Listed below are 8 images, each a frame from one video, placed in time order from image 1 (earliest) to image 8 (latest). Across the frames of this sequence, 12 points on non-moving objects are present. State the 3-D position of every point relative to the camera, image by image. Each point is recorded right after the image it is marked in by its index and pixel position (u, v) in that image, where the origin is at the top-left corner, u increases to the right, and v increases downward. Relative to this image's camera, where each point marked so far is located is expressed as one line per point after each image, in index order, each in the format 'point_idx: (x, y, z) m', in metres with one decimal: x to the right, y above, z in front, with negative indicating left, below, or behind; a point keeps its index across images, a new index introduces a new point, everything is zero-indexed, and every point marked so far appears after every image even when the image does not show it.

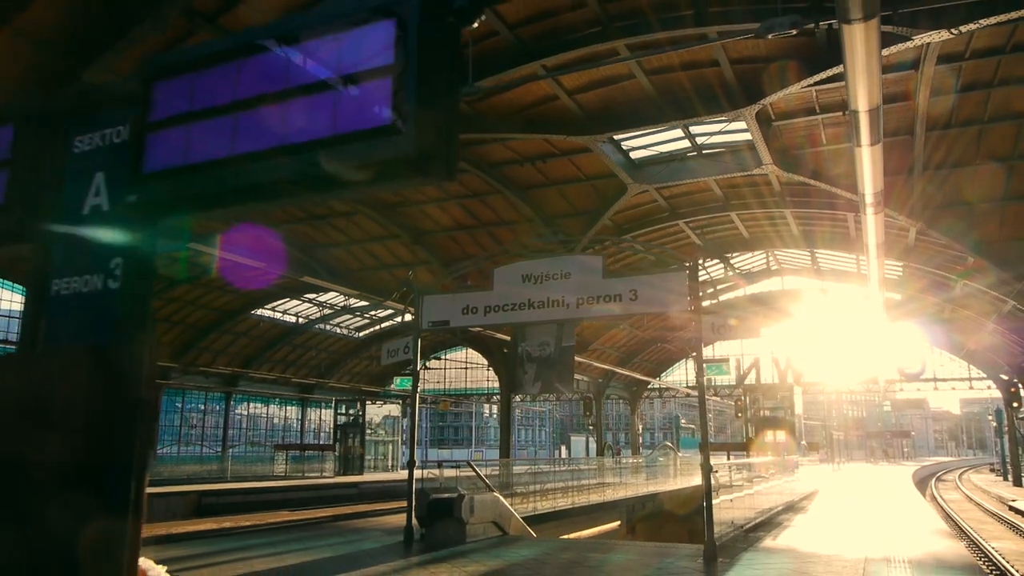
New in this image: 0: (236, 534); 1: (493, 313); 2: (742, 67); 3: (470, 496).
0: (-5.2, -4.8, +14.0) m
1: (-0.3, -0.4, +10.8) m
2: (+4.7, +4.5, +14.8) m
3: (-0.5, -3.6, +12.5) m
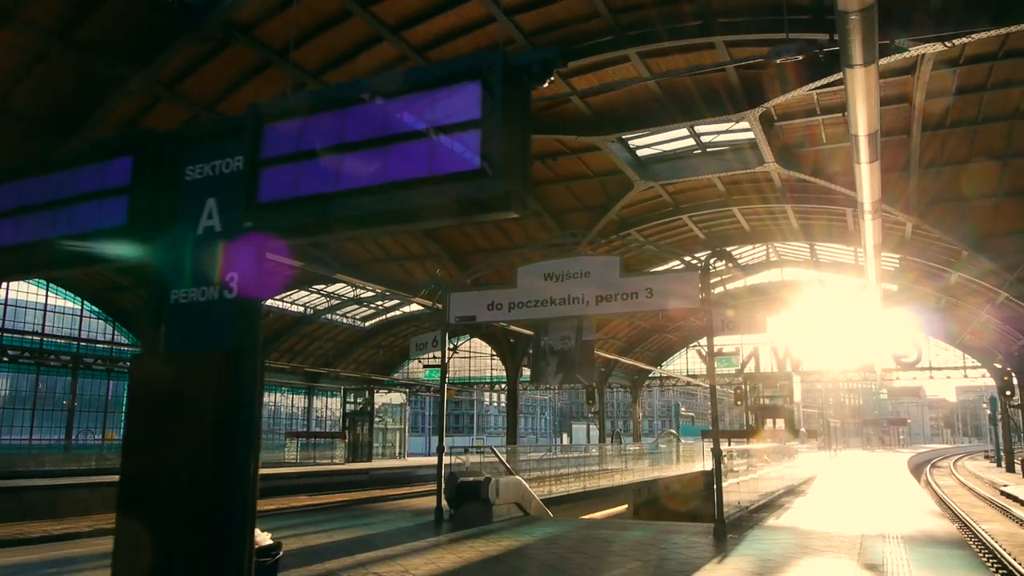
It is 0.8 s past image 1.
0: (-4.9, -4.8, +14.8) m
1: (+0.1, -0.3, +11.6) m
2: (+5.0, +4.7, +15.5) m
3: (-0.1, -3.5, +13.4) m
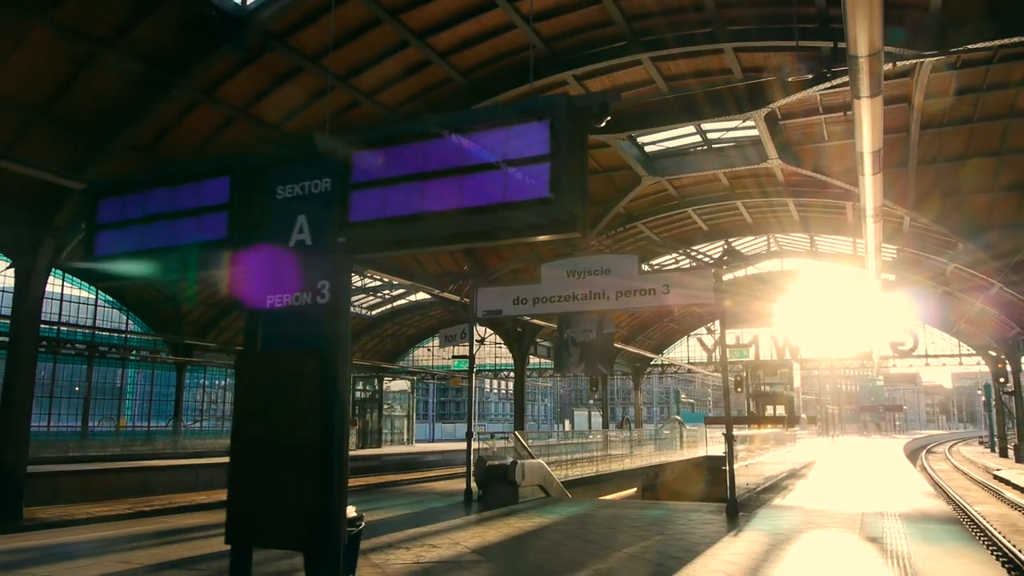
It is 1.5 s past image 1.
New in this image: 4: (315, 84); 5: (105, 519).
0: (-4.5, -4.6, +15.6) m
1: (+0.5, -0.3, +12.3) m
2: (+5.4, +4.8, +16.2) m
3: (+0.3, -3.4, +14.2) m
4: (-4.0, +4.2, +14.9) m
5: (-7.9, -4.5, +14.1) m
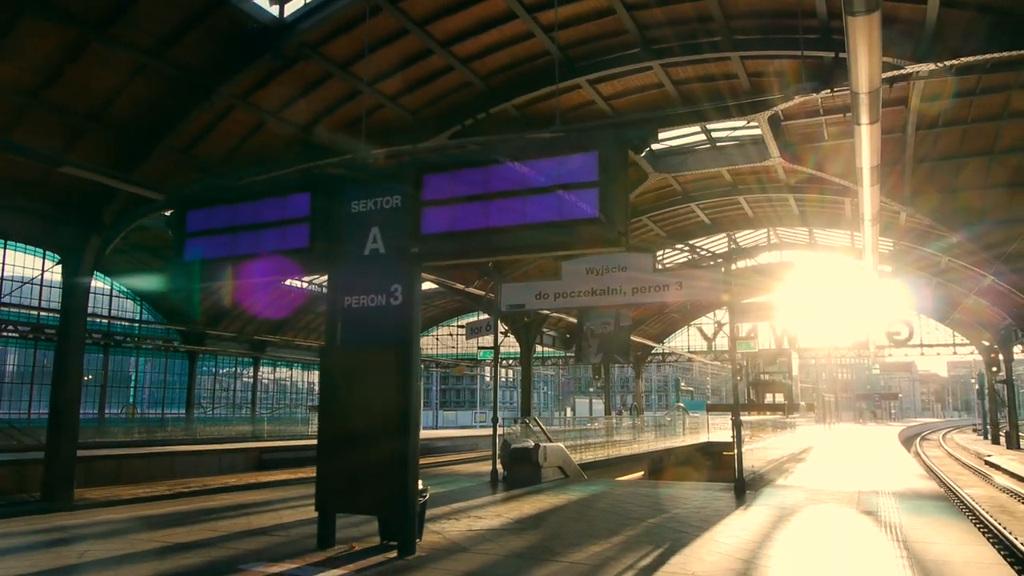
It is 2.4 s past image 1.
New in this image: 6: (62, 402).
0: (-4.1, -4.5, +16.6) m
1: (+0.9, -0.2, +13.2) m
2: (+5.8, +4.9, +17.1) m
3: (+0.7, -3.3, +15.1) m
4: (-3.6, +4.3, +15.7) m
5: (-7.5, -4.4, +15.0) m
6: (-9.0, -2.2, +14.5) m
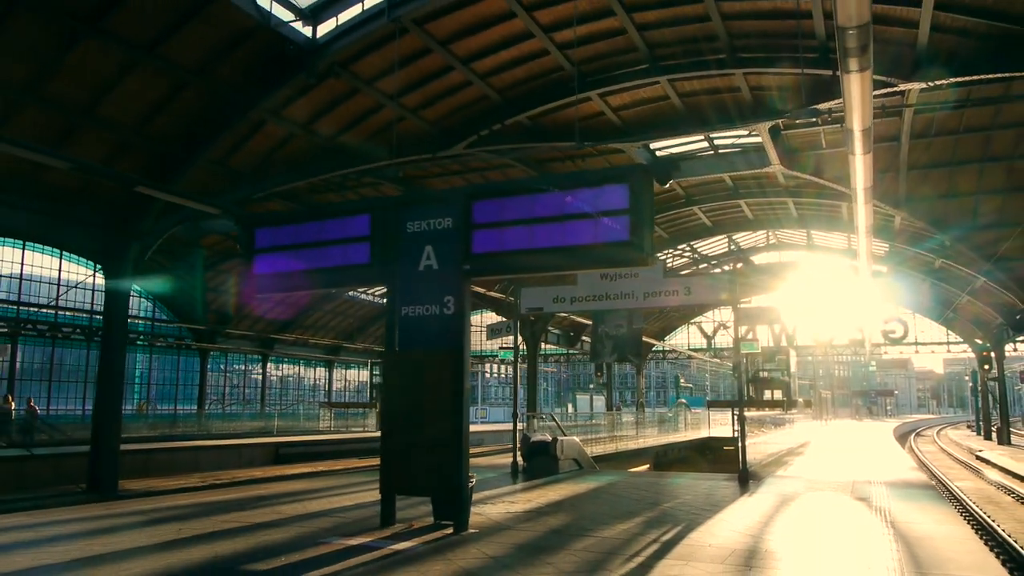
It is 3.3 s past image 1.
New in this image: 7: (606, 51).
0: (-3.8, -4.6, +17.5) m
1: (+1.3, -0.3, +14.1) m
2: (+6.1, +4.9, +18.0) m
3: (+1.0, -3.3, +16.1) m
4: (-3.2, +4.2, +16.6) m
5: (-7.2, -4.4, +15.9) m
6: (-8.6, -2.3, +15.4) m
7: (+2.2, +5.4, +16.3) m
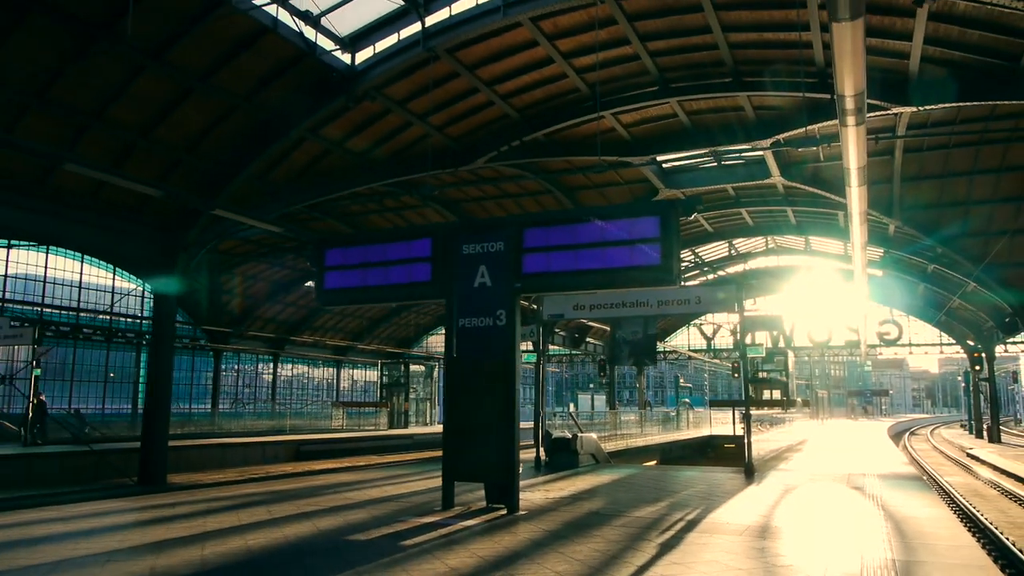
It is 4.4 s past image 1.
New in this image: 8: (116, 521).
0: (-3.3, -4.7, +18.7) m
1: (+1.7, -0.4, +15.3) m
2: (+6.6, +4.7, +19.2) m
3: (+1.5, -3.5, +17.3) m
4: (-2.7, +4.1, +17.7) m
5: (-6.7, -4.6, +17.1) m
6: (-8.1, -2.5, +16.5) m
7: (+2.6, +5.2, +17.5) m
8: (-4.7, -2.8, +8.8) m
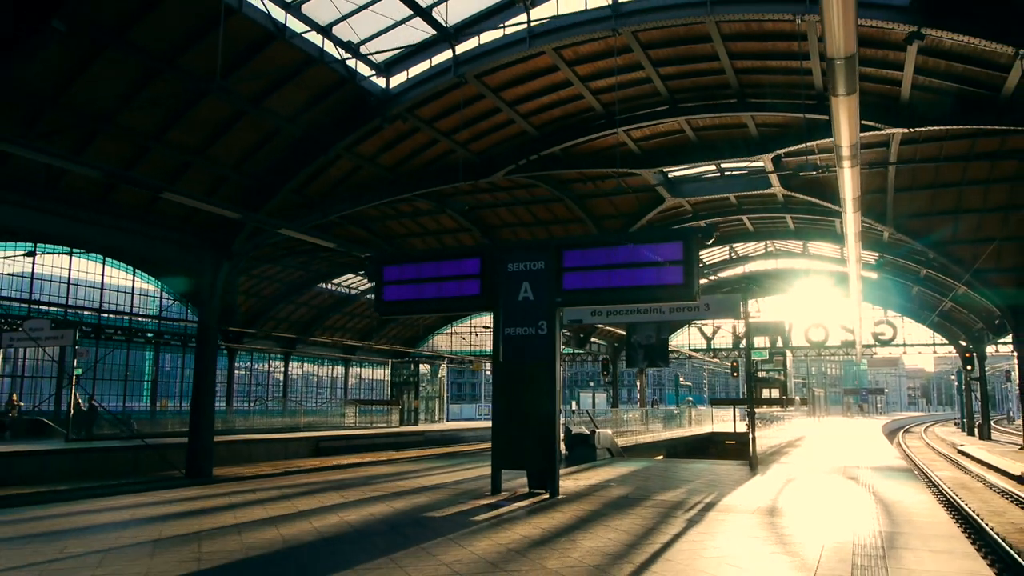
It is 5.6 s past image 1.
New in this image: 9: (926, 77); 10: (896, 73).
0: (-2.8, -4.9, +19.9) m
1: (+2.3, -0.6, +16.6) m
2: (+7.1, +4.5, +20.5) m
3: (+2.0, -3.7, +18.5) m
4: (-2.2, +3.9, +19.0) m
5: (-6.2, -4.7, +18.3) m
6: (-7.6, -2.6, +17.8) m
7: (+3.2, +5.0, +18.8) m
8: (-4.2, -3.0, +10.0) m
9: (+8.7, +4.4, +15.3) m
10: (+8.1, +4.5, +15.3) m
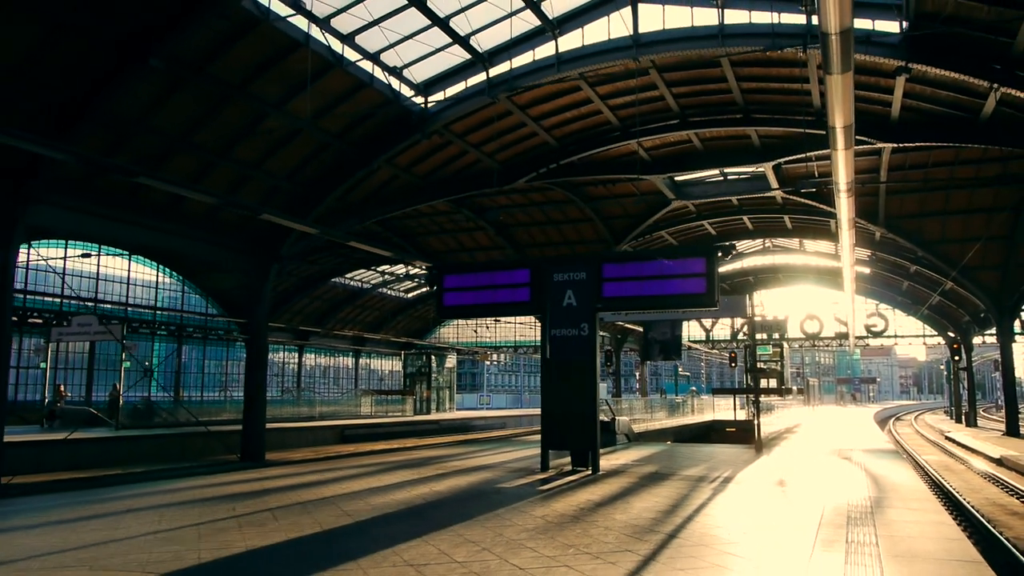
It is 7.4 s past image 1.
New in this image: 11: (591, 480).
0: (-2.1, -4.9, +21.7) m
1: (+3.0, -0.6, +18.3) m
2: (+7.8, +4.5, +22.2) m
3: (+2.7, -3.7, +20.3) m
4: (-1.6, +3.9, +20.6) m
5: (-5.5, -4.7, +20.1) m
6: (-6.9, -2.6, +19.4) m
7: (+3.8, +5.0, +20.5) m
8: (-3.4, -3.1, +11.7) m
9: (+9.4, +4.4, +17.0) m
10: (+8.8, +4.5, +17.0) m
11: (+1.2, -2.9, +10.9) m
